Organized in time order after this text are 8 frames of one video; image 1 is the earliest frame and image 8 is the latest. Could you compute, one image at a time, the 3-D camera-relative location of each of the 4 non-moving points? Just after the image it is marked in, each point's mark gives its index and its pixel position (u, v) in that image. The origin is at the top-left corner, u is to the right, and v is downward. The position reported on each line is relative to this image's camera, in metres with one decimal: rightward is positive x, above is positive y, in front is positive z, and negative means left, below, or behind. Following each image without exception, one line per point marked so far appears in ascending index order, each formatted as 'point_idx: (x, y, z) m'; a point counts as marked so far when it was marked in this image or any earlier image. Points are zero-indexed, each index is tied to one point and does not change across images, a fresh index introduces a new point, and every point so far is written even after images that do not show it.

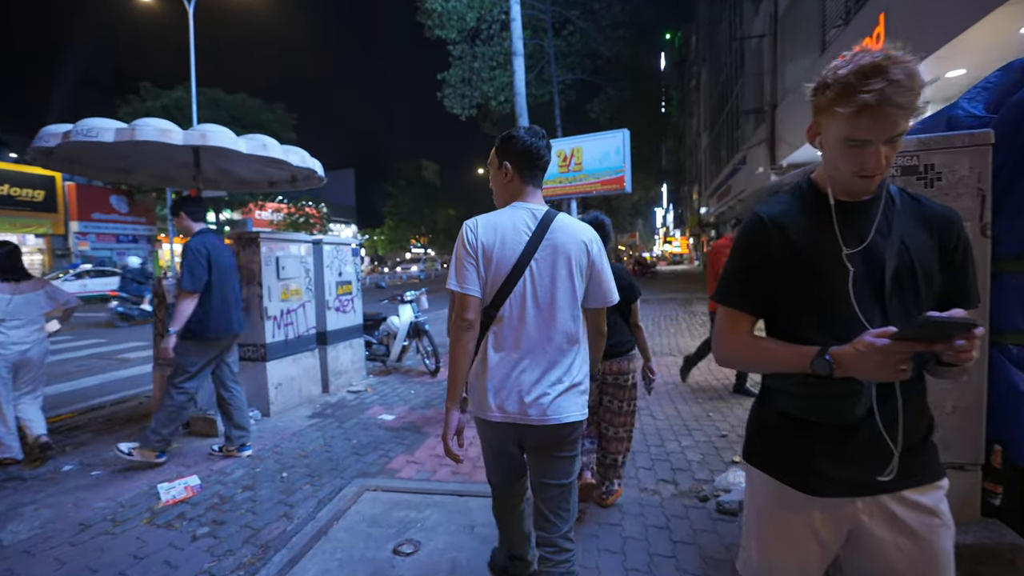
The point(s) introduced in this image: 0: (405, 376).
0: (-1.5, -1.2, +7.1) m
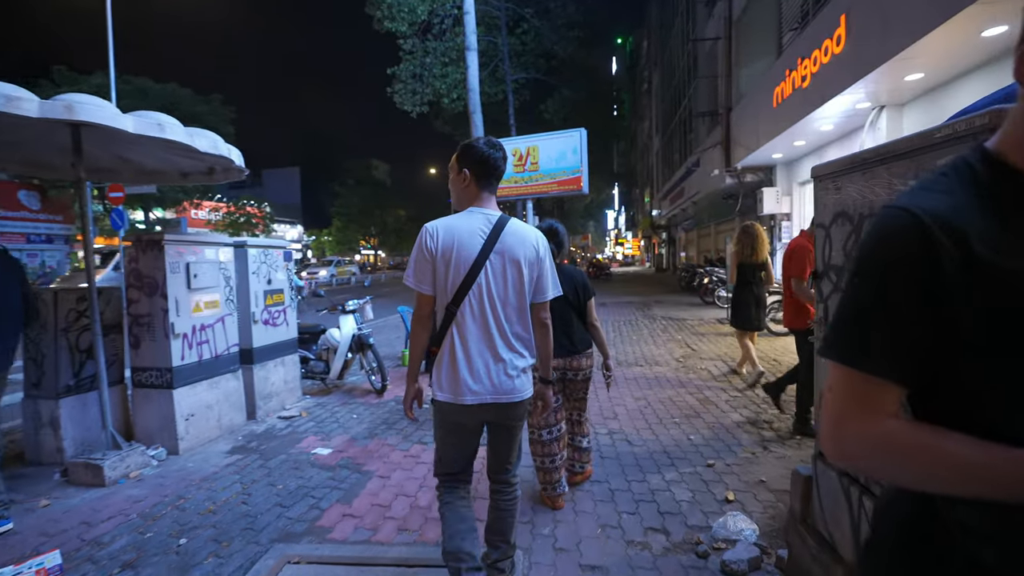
0: (-2.0, -1.3, +6.3) m
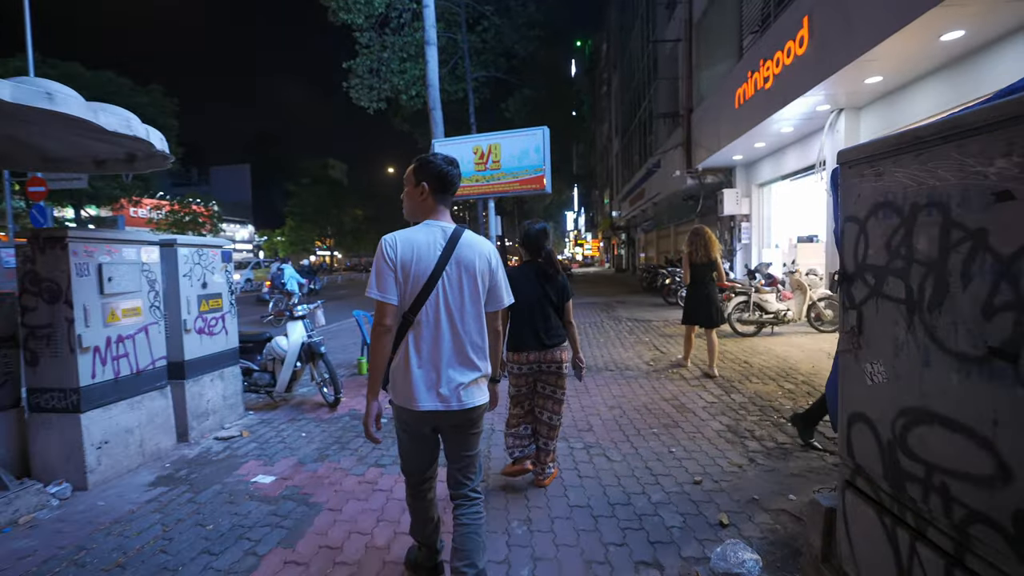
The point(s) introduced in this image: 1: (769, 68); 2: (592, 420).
0: (-2.4, -1.4, +5.7) m
1: (+5.4, +4.6, +10.7) m
2: (+0.8, -1.3, +5.0) m
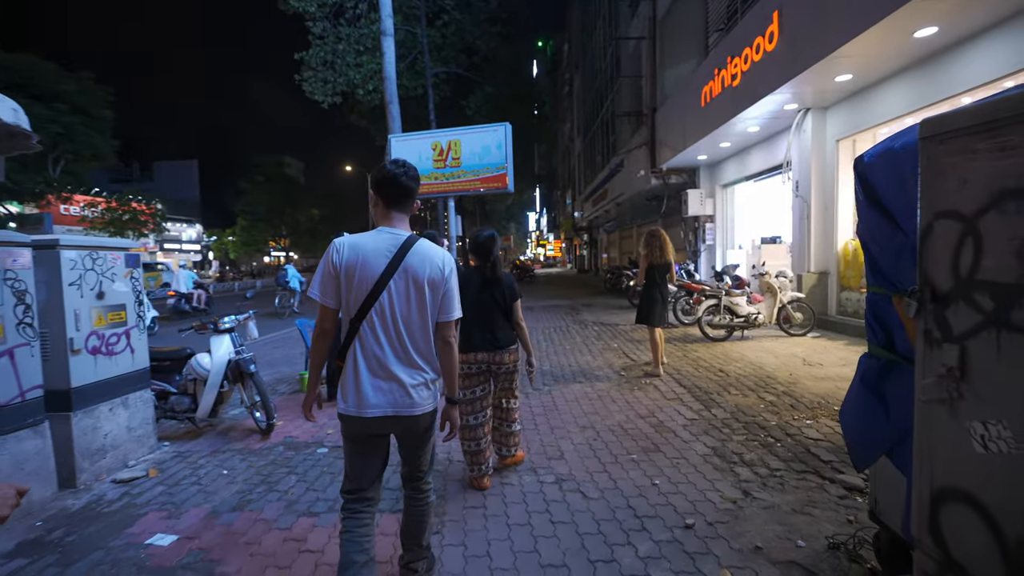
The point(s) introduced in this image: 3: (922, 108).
0: (-2.8, -1.4, +4.9) m
1: (+4.6, +4.5, +10.4) m
2: (+0.4, -1.4, +4.5) m
3: (+6.4, +2.8, +8.0) m
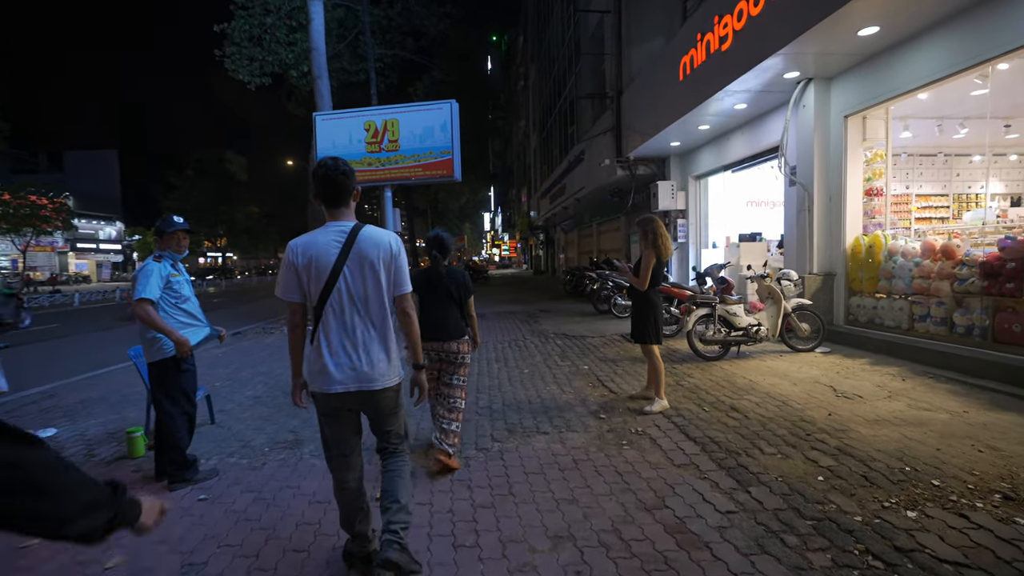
0: (-3.2, -1.6, +2.6) m
1: (+3.6, +4.5, +8.8) m
2: (+0.1, -1.5, +2.5) m
3: (+5.6, +2.7, +6.5) m
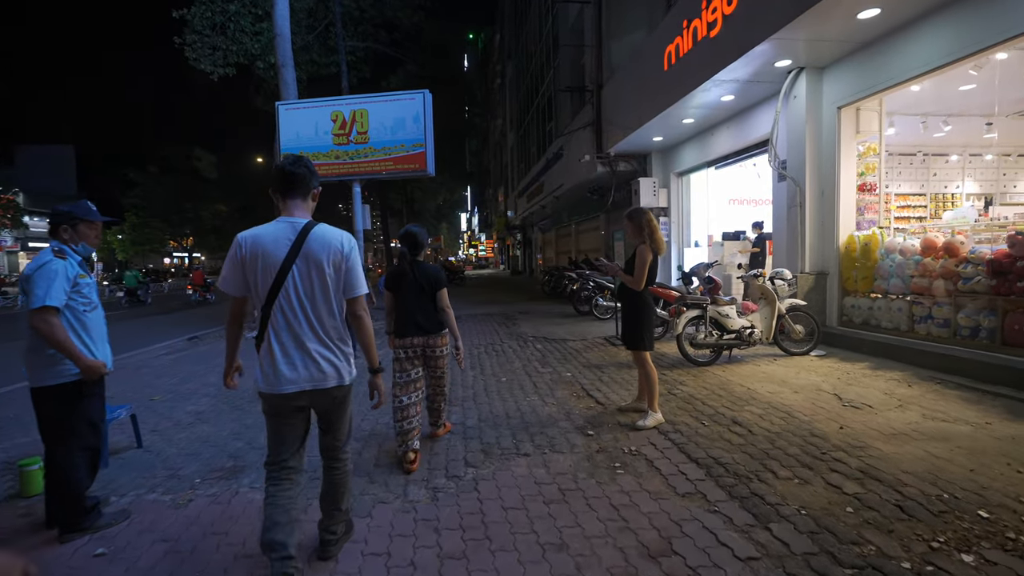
0: (-3.3, -1.6, +1.9) m
1: (+3.2, +4.5, +8.3) m
2: (0.0, -1.5, +1.9) m
3: (+5.4, +2.7, +6.1) m
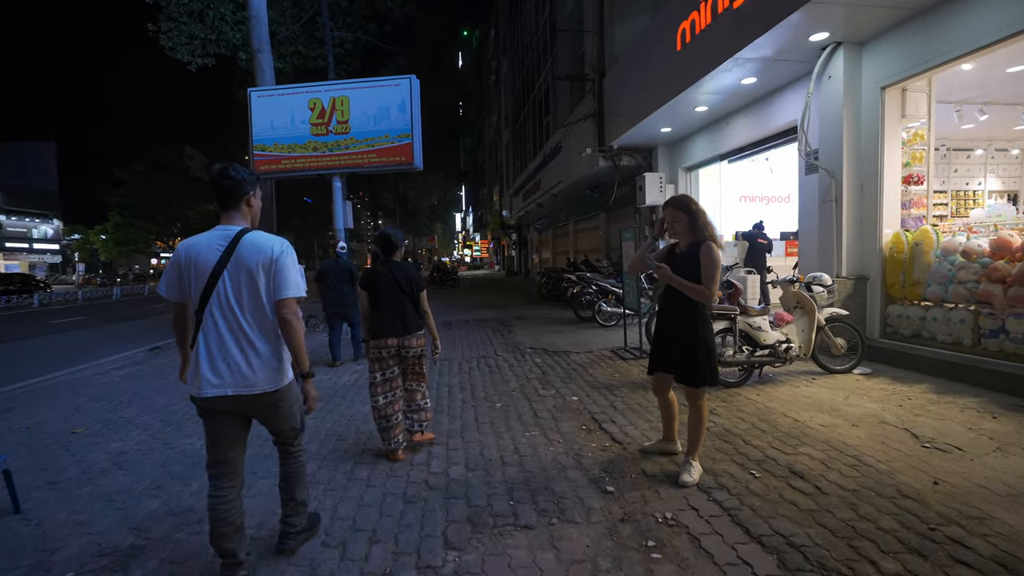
0: (-3.3, -1.7, +0.8) m
1: (+3.2, +4.4, +7.3) m
2: (0.0, -1.5, +0.8) m
3: (+5.3, +2.7, +5.1) m
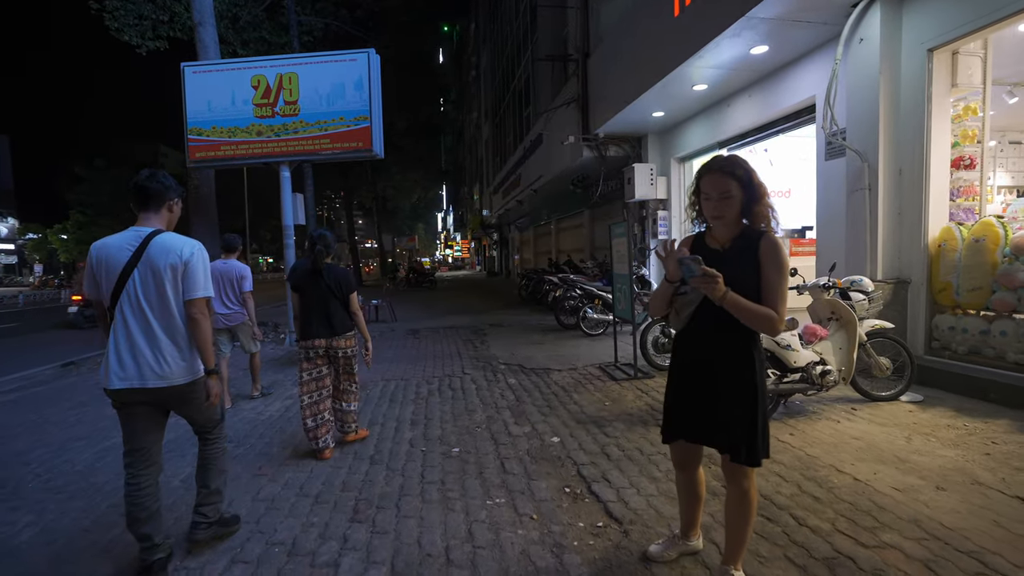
0: (-3.4, -1.7, -0.6) m
1: (+2.8, +4.3, +6.1) m
2: (-0.2, -1.6, -0.5) m
3: (+5.0, +2.6, +4.0) m
